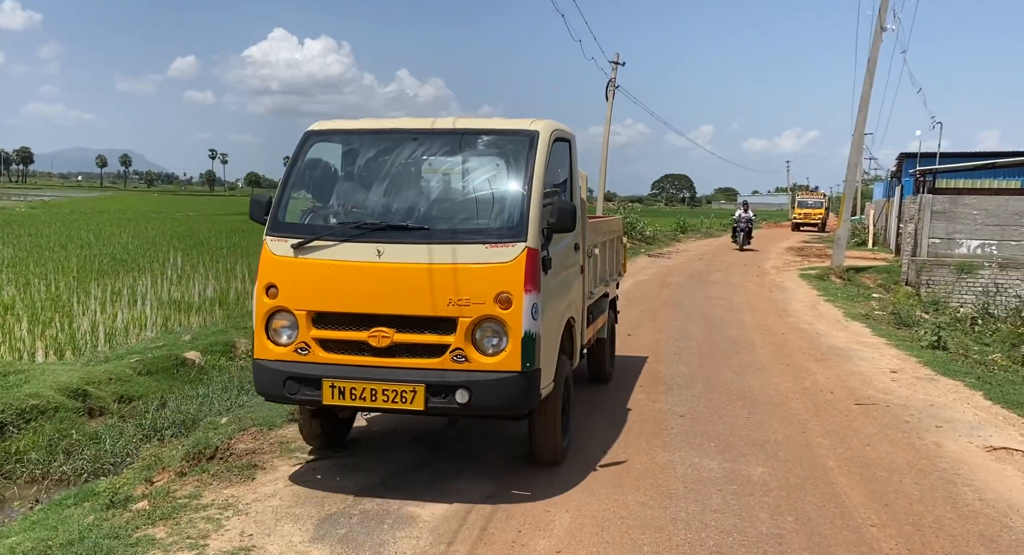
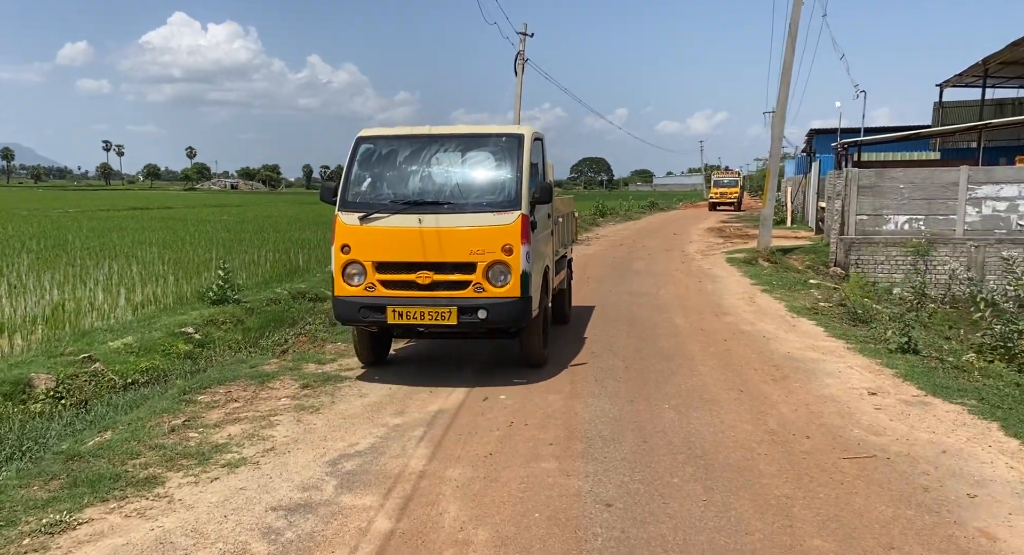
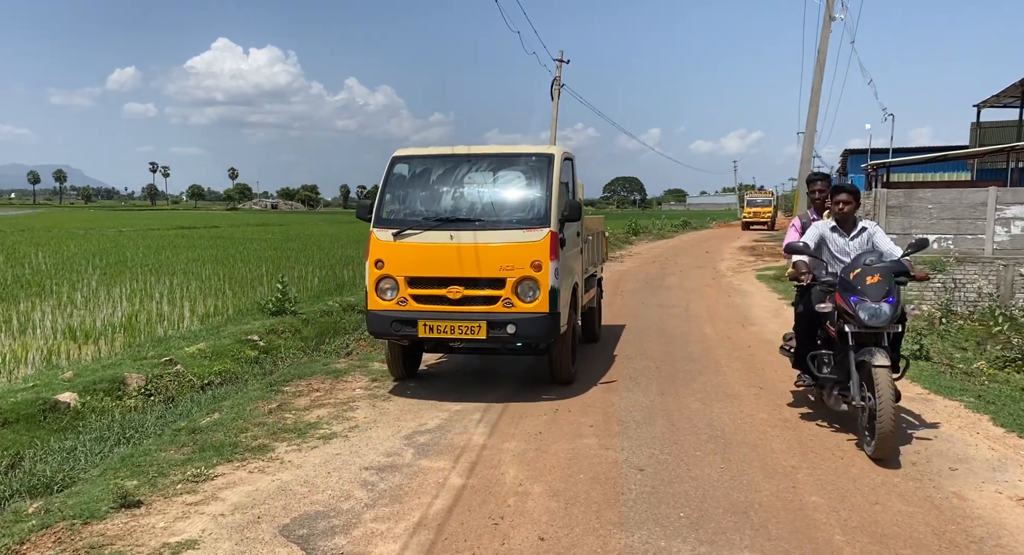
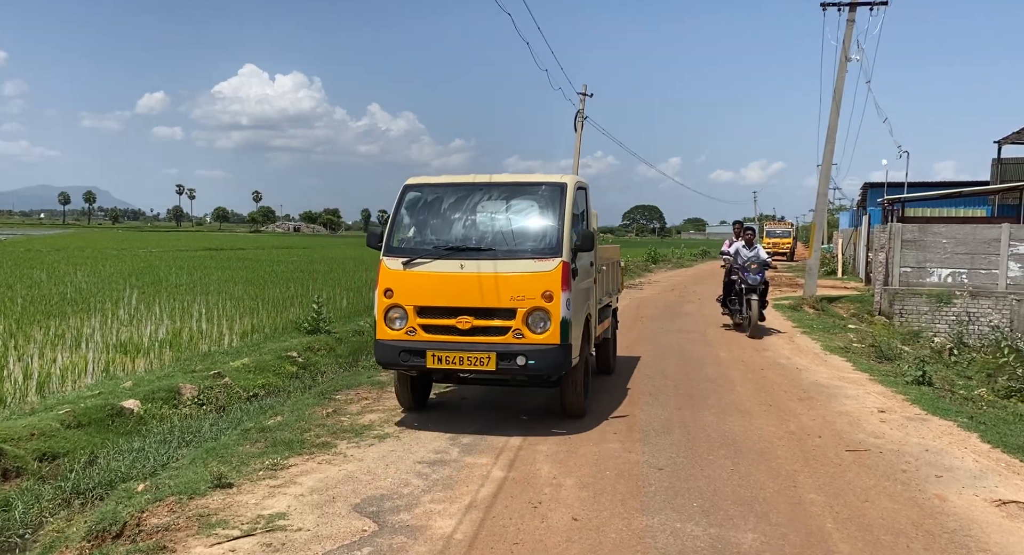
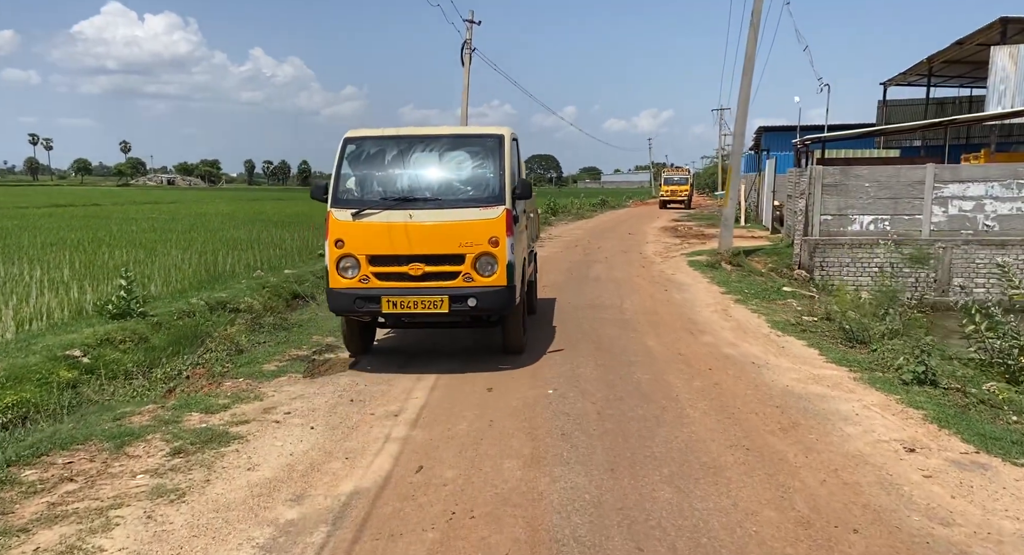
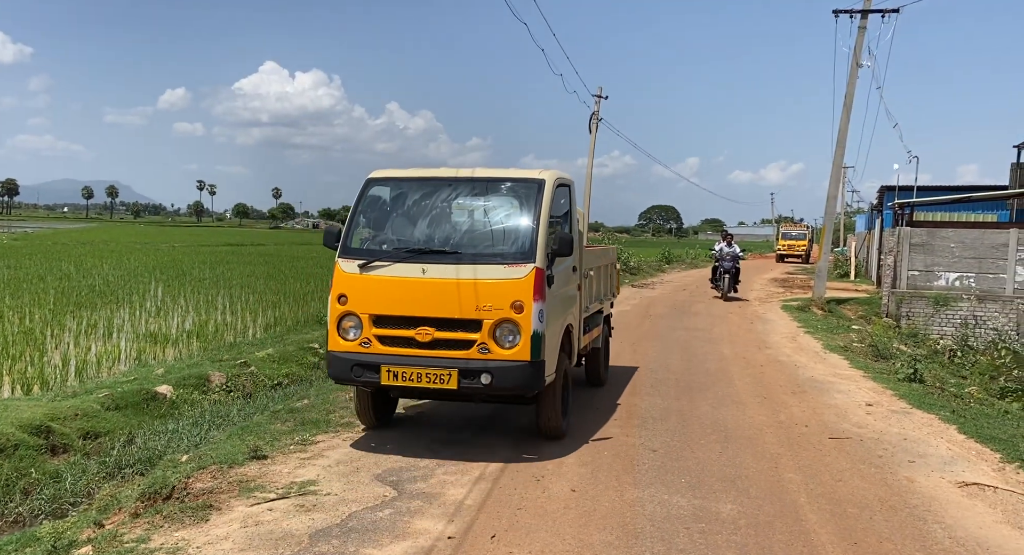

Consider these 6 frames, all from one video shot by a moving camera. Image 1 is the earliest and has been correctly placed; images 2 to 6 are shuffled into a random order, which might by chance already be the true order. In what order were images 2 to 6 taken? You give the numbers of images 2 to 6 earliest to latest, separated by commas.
6, 4, 3, 2, 5
